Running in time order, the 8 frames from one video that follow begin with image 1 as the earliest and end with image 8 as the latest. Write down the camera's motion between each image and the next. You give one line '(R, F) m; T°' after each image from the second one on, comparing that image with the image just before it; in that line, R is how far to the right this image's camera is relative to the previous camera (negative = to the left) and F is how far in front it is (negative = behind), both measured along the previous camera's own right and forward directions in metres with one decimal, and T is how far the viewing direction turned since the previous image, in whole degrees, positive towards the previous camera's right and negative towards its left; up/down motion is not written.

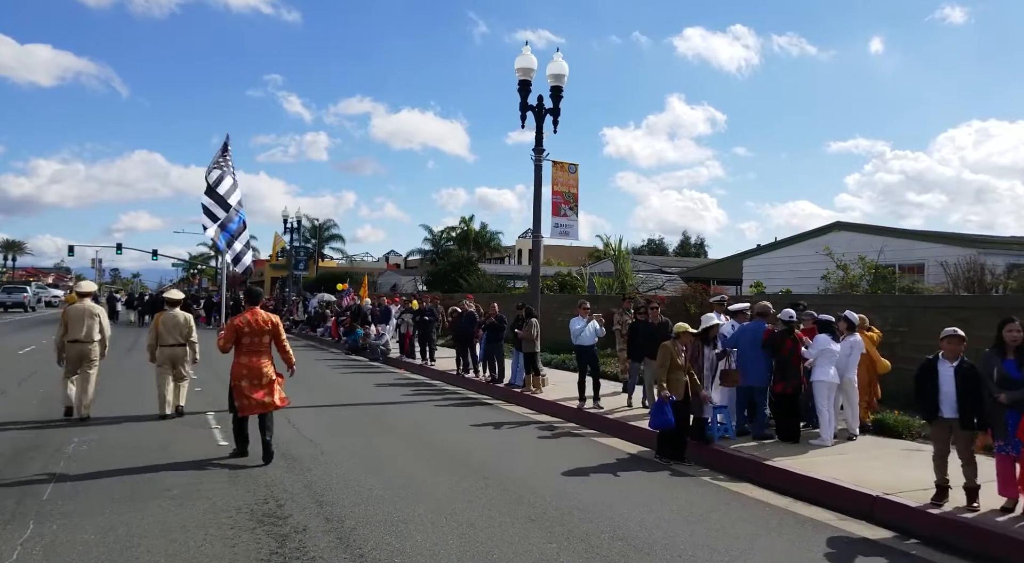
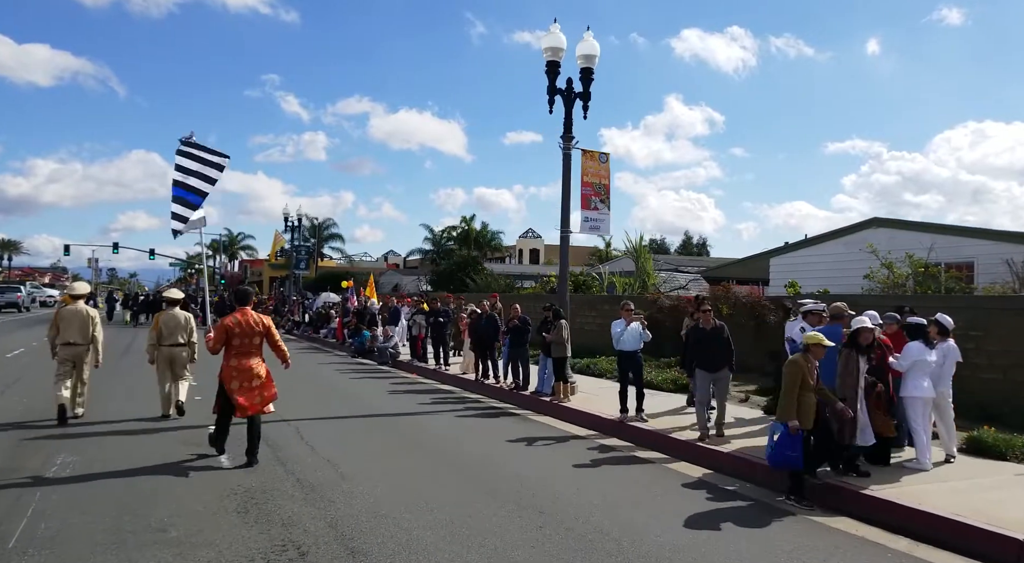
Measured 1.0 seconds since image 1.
(-0.5, +1.2) m; 0°
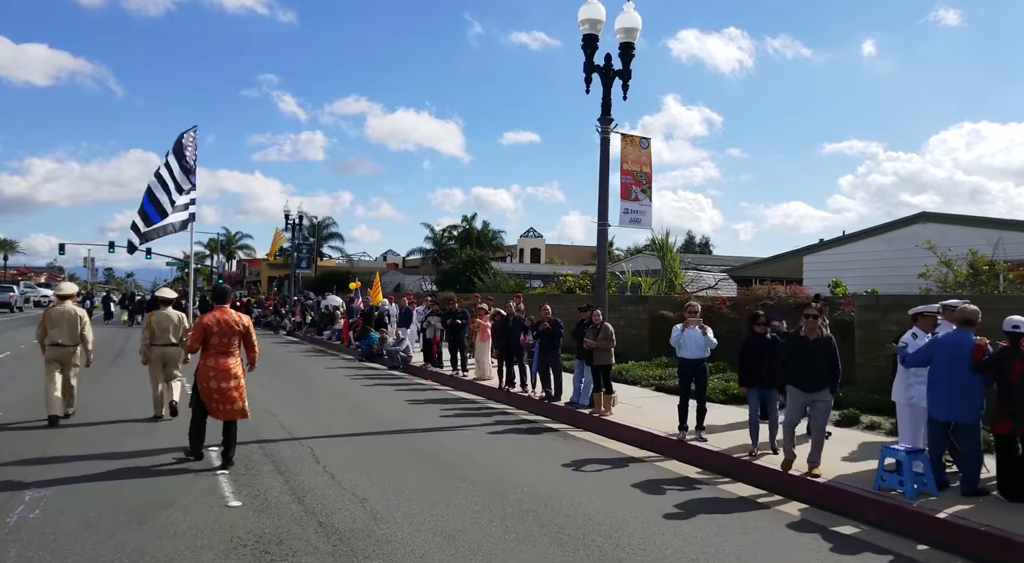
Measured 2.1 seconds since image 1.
(-0.5, +1.4) m; 0°
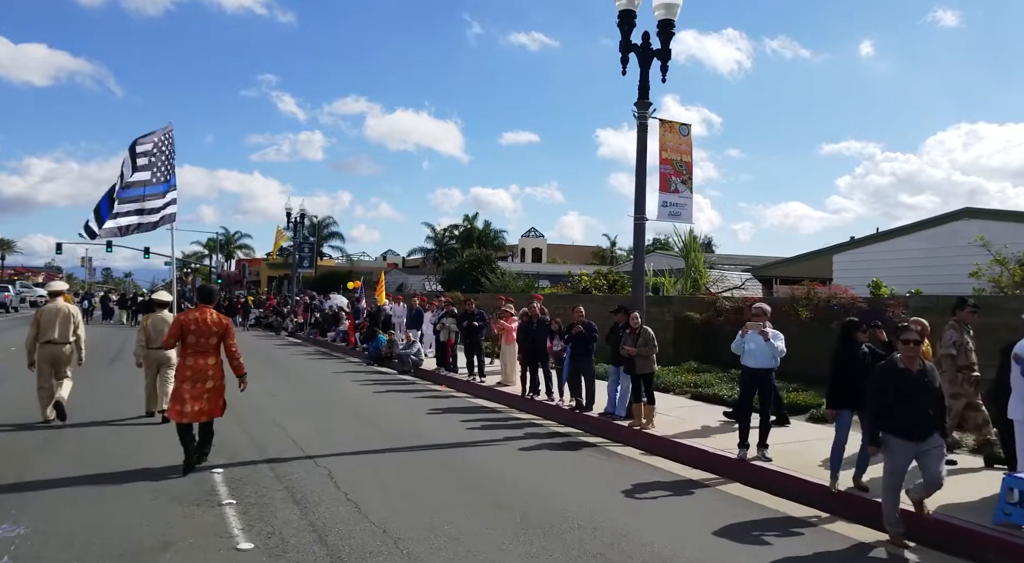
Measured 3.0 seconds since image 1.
(-0.4, +1.0) m; 0°
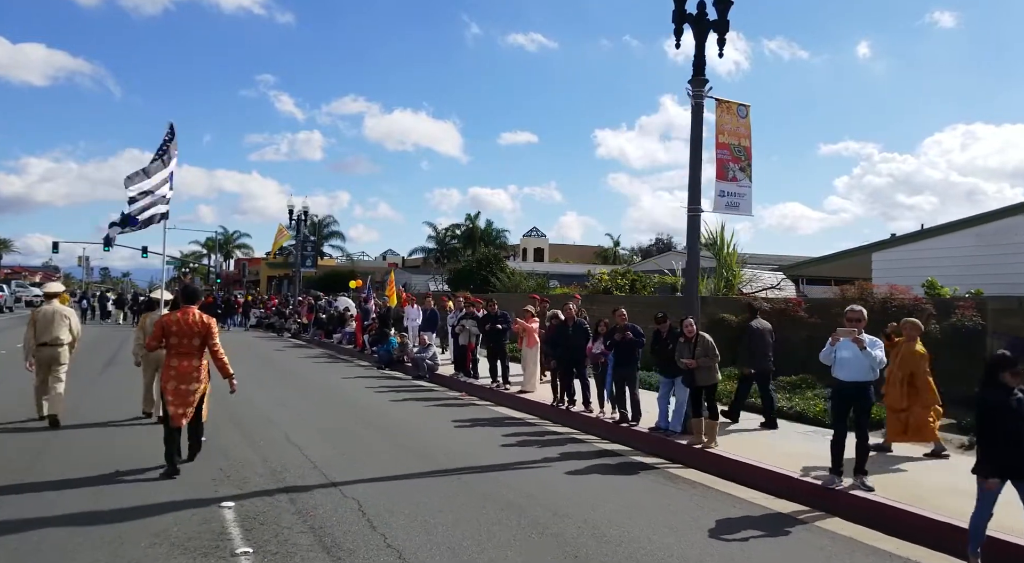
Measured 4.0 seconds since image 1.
(-0.5, +1.2) m; 0°
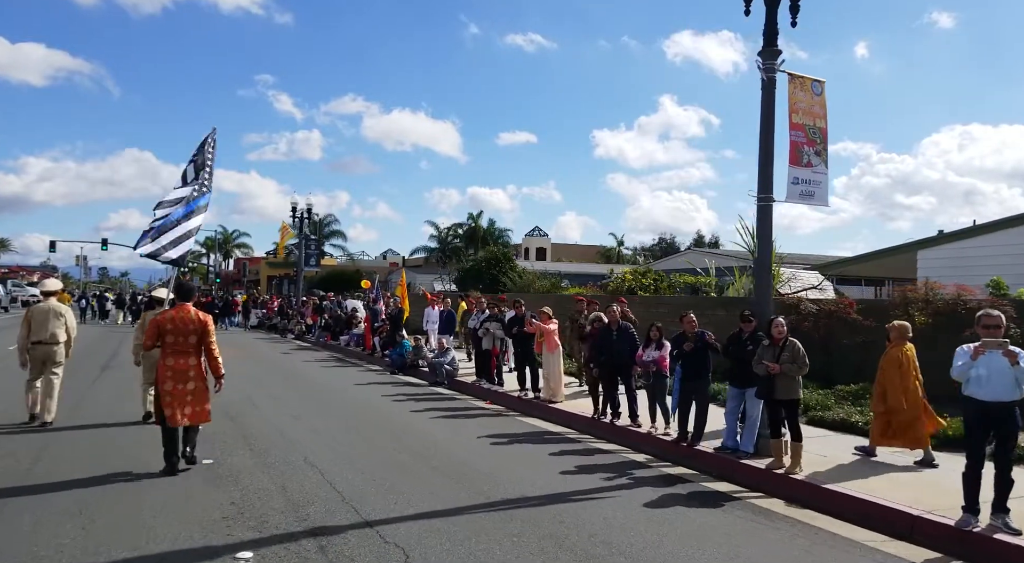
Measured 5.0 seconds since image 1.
(-0.5, +1.2) m; 0°
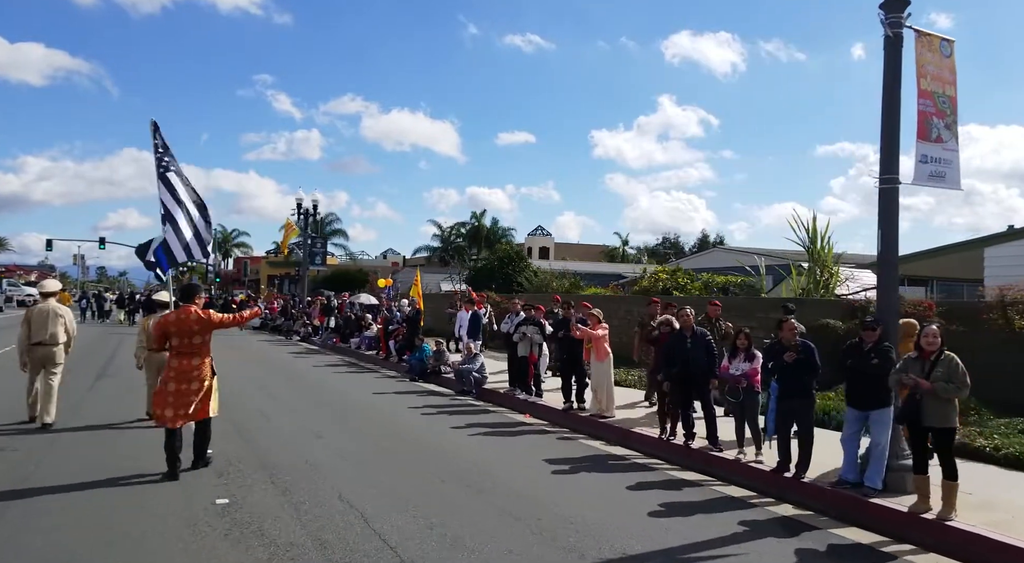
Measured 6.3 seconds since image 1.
(-0.7, +1.5) m; 0°
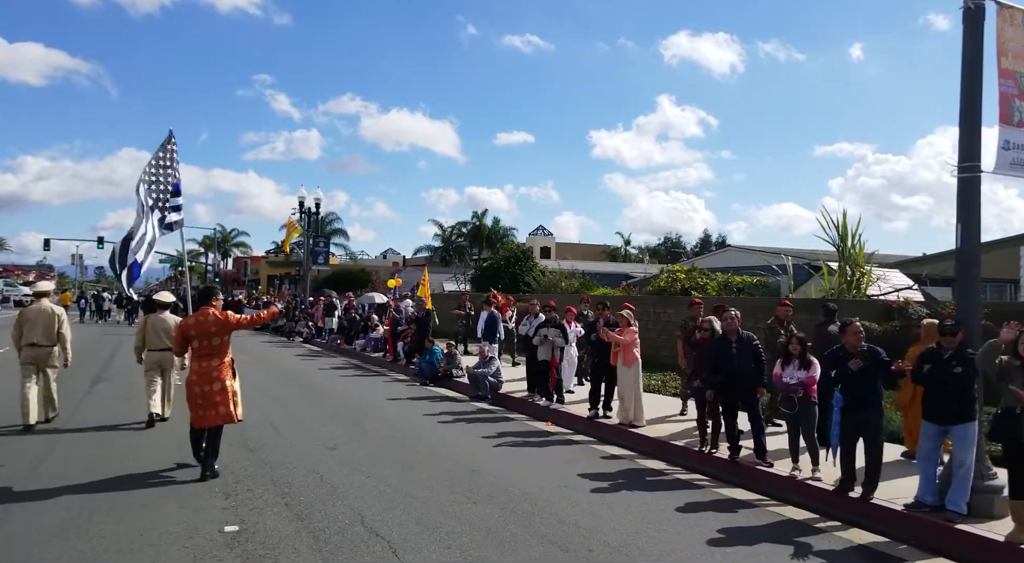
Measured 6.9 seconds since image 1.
(-0.3, +0.7) m; 0°
